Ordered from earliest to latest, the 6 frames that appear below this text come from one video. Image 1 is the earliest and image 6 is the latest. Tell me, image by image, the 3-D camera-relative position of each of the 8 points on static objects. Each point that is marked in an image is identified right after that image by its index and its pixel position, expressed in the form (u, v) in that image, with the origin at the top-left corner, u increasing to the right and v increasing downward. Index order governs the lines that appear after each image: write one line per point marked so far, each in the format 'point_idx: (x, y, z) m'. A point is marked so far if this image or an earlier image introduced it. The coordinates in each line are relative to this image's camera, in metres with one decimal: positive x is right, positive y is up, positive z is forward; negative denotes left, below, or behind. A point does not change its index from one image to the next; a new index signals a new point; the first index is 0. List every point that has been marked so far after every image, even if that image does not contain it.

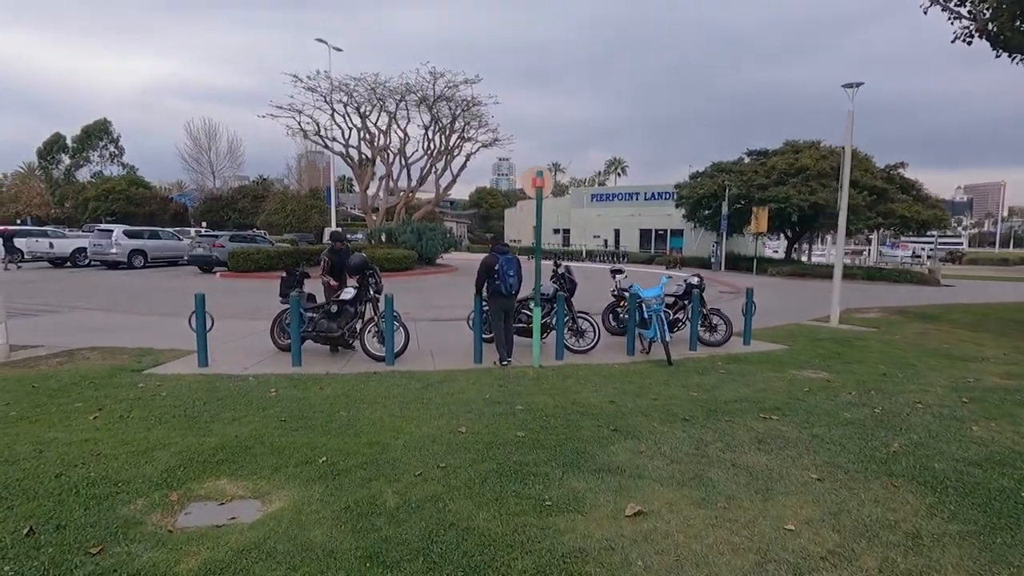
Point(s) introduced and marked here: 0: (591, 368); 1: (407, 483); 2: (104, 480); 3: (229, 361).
0: (+1.1, -1.1, +7.3) m
1: (-0.7, -1.3, +3.6) m
2: (-2.7, -1.3, +3.5) m
3: (-4.2, -1.1, +8.0) m
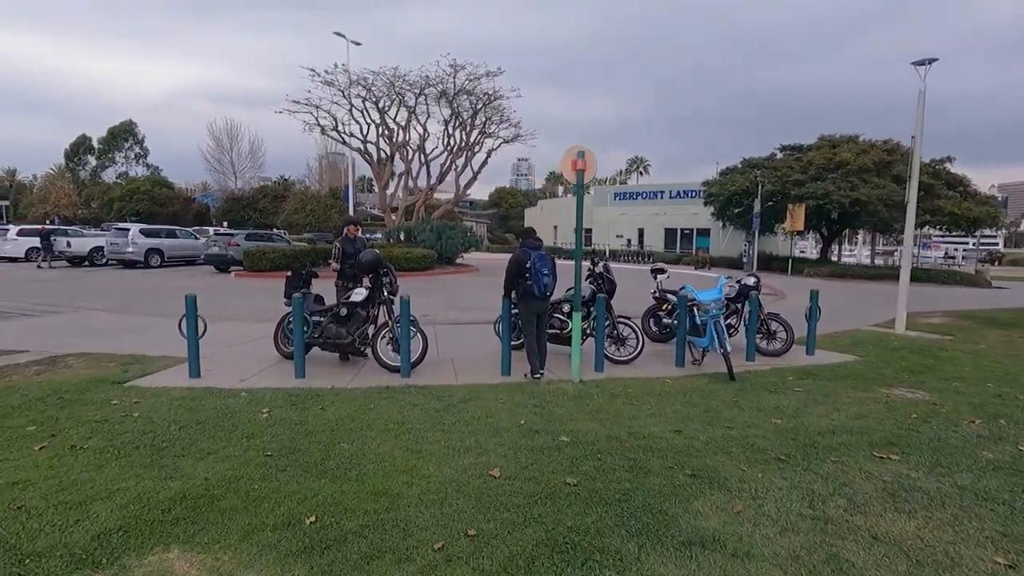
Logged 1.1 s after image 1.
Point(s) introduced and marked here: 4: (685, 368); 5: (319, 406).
0: (+1.5, -1.1, +6.2) m
1: (-0.4, -1.3, +2.5) m
2: (-2.4, -1.3, +2.6) m
3: (-3.8, -1.1, +7.0) m
4: (+2.4, -1.1, +7.6) m
5: (-1.9, -1.2, +5.2) m
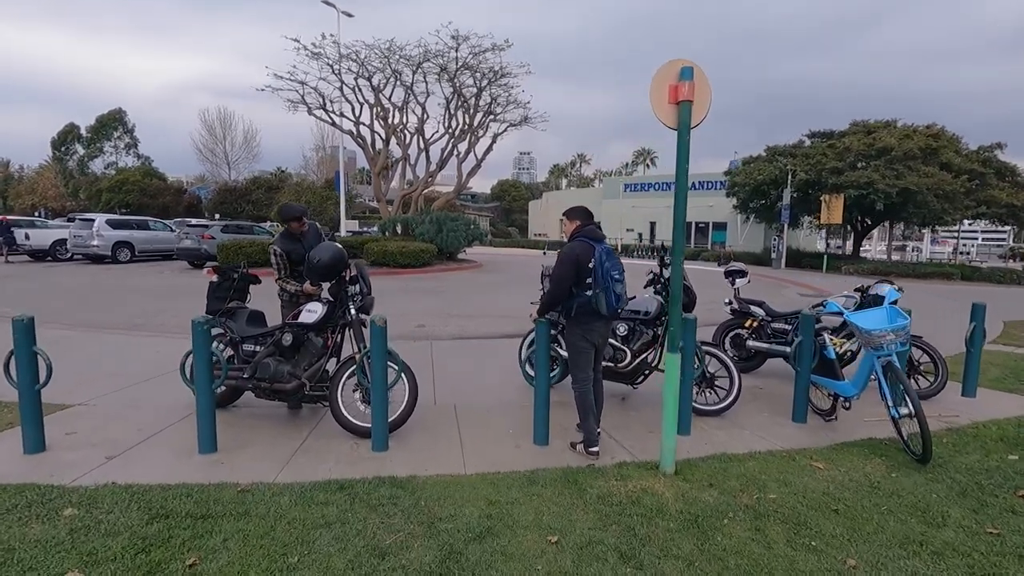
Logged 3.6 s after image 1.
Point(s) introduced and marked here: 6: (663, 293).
0: (+1.8, -1.3, +3.6) m
1: (-0.1, -1.5, -0.1) m
2: (-2.1, -1.5, 0.0) m
3: (-3.5, -1.2, +4.4) m
4: (+2.8, -1.3, +4.9) m
5: (-1.6, -1.3, +2.6) m
6: (+1.7, -0.1, +5.8) m
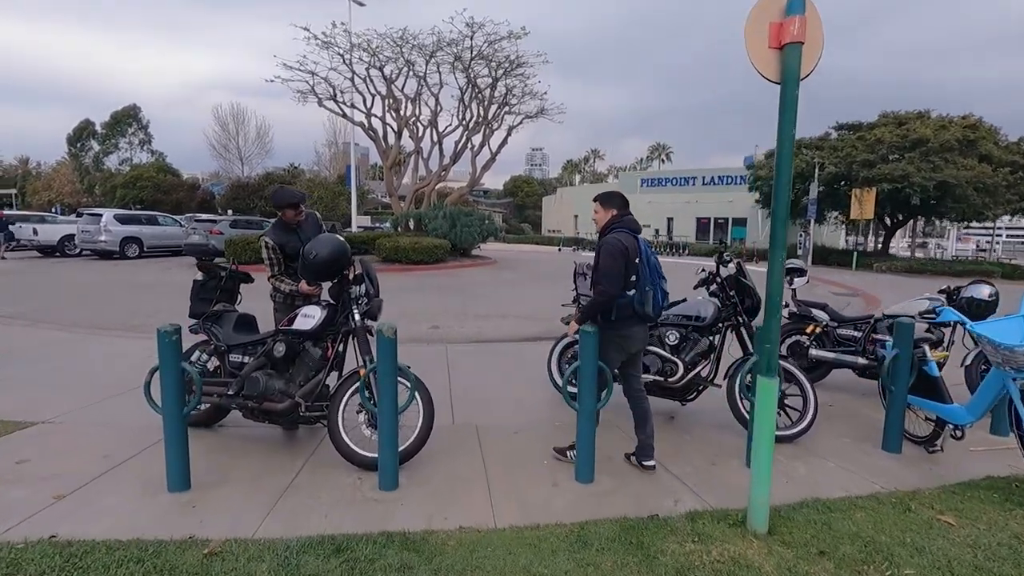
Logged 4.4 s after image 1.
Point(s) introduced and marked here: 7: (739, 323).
0: (+2.1, -1.3, +2.7) m
1: (0.0, -1.5, -0.9) m
2: (-2.0, -1.5, -0.8) m
3: (-3.2, -1.2, +3.7) m
4: (+3.0, -1.3, +4.1) m
5: (-1.4, -1.3, +1.9) m
6: (+1.9, -0.1, +5.0) m
7: (+2.1, -0.3, +4.9) m
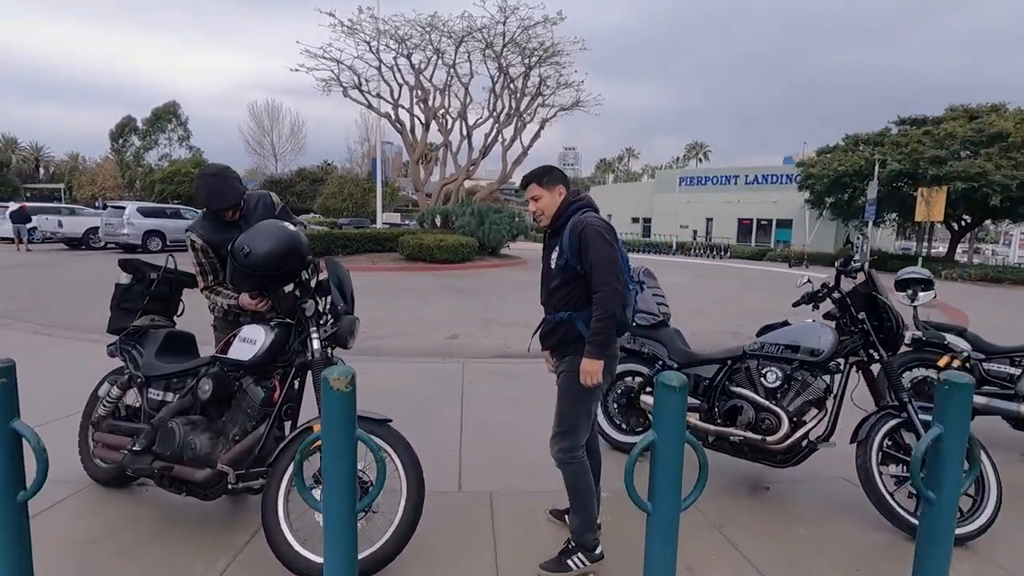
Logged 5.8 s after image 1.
0: (+2.1, -1.4, +1.2) m
1: (-0.1, -1.6, -2.2) m
2: (-2.1, -1.6, -2.0) m
3: (-3.1, -1.3, +2.5) m
4: (+3.2, -1.4, +2.5) m
5: (-1.3, -1.4, +0.6) m
6: (+2.2, -0.2, +3.5) m
7: (+2.3, -0.5, +3.4) m
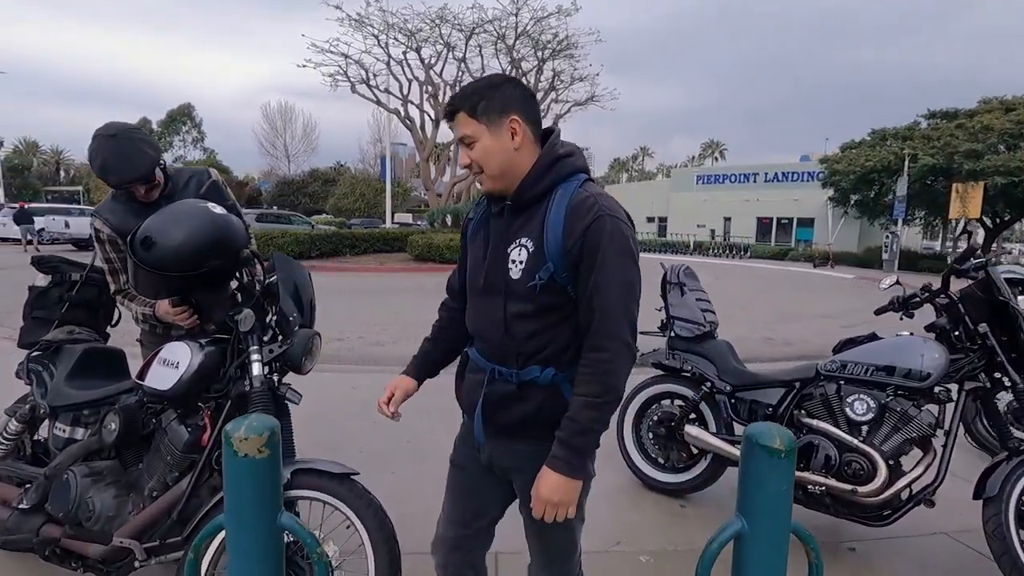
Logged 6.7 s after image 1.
0: (+2.1, -1.5, +0.4) m
1: (-0.2, -1.7, -3.0) m
2: (-2.2, -1.6, -2.7) m
3: (-3.0, -1.3, +1.8) m
4: (+3.2, -1.5, +1.7) m
5: (-1.4, -1.4, -0.1) m
6: (+2.2, -0.2, +2.7) m
7: (+2.3, -0.5, +2.6) m
